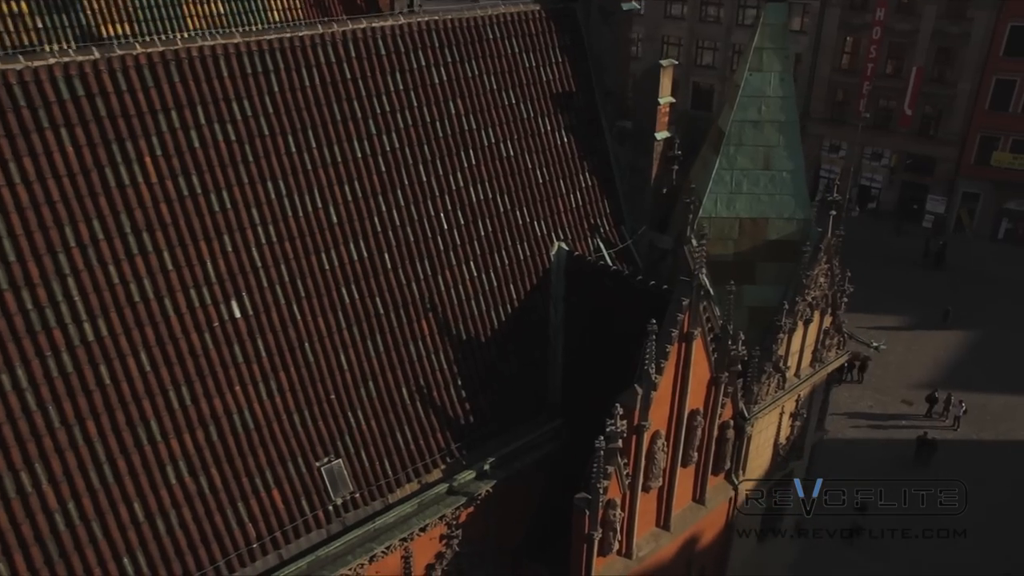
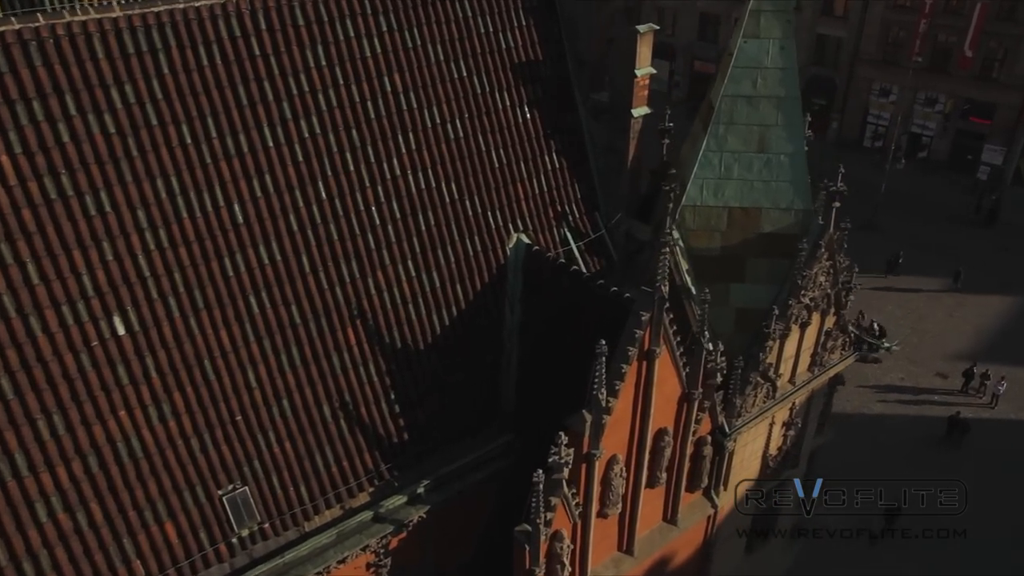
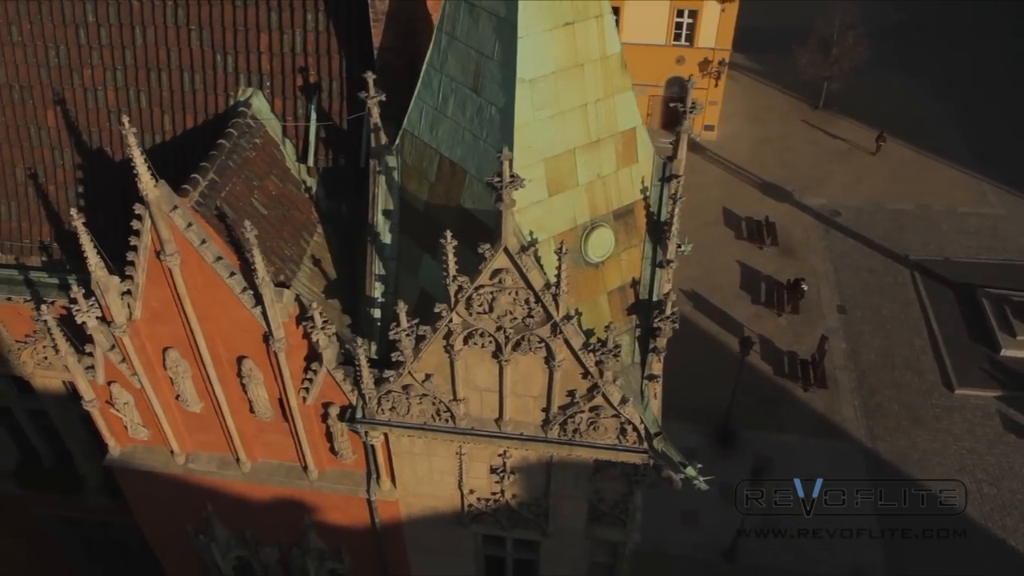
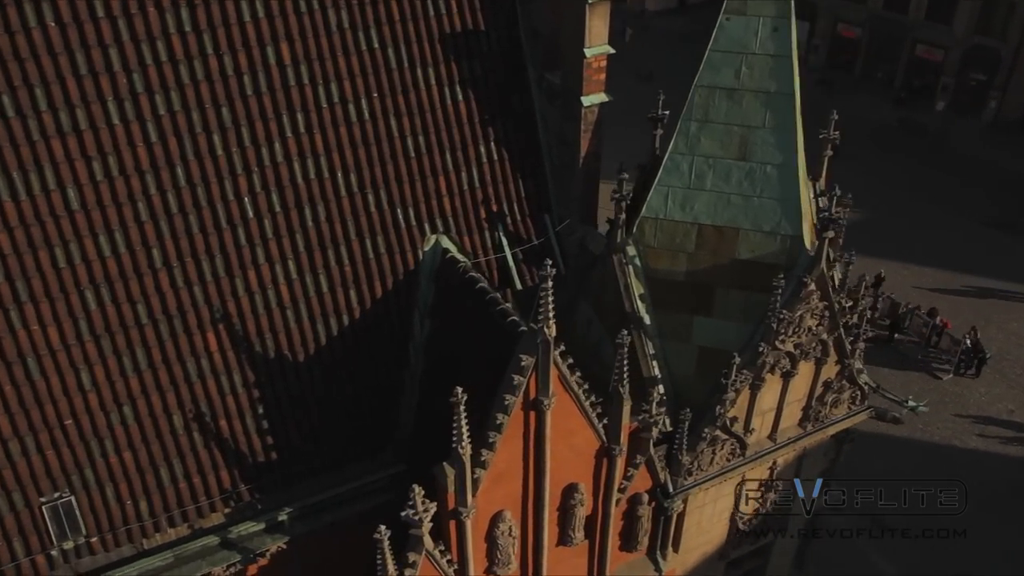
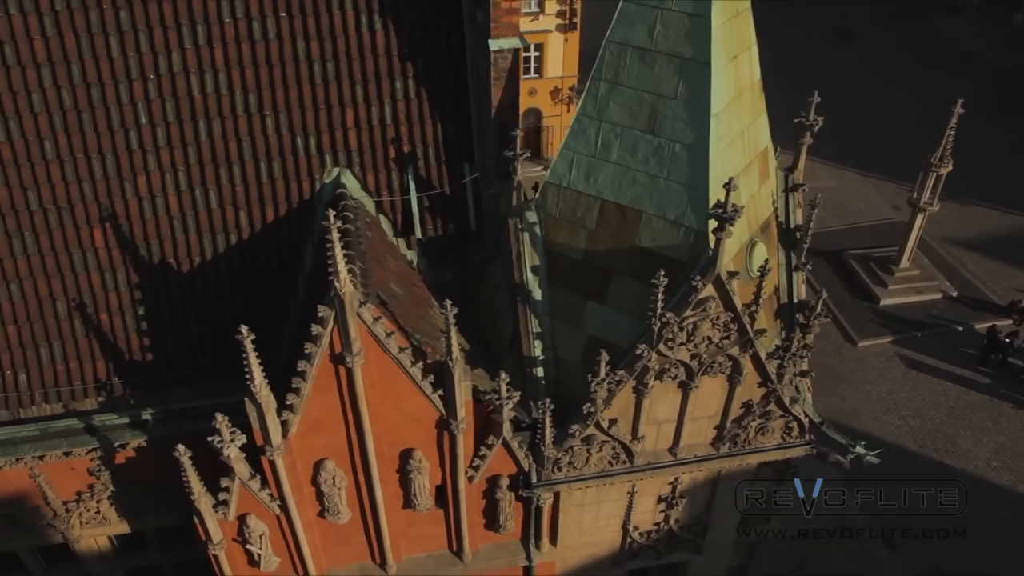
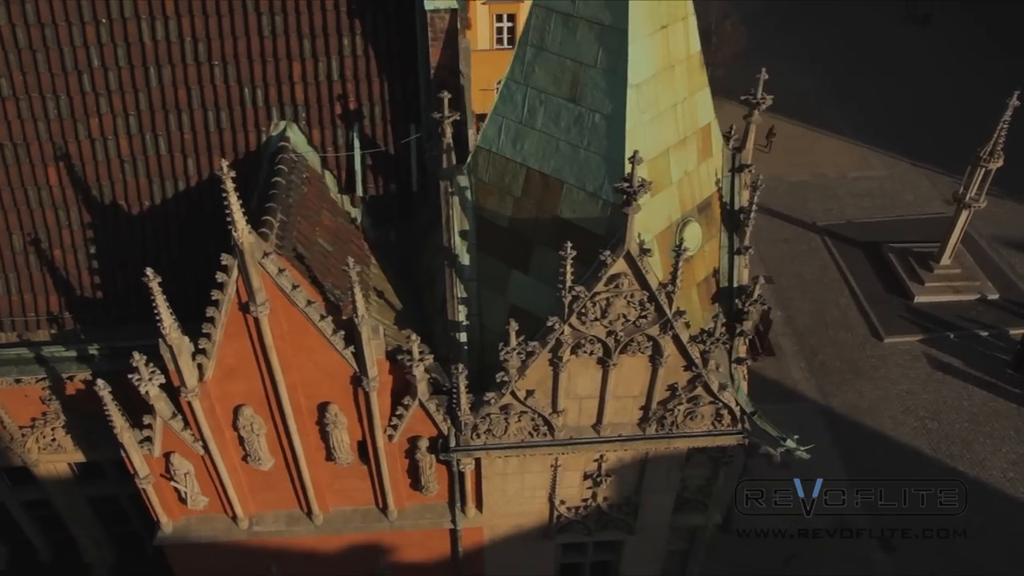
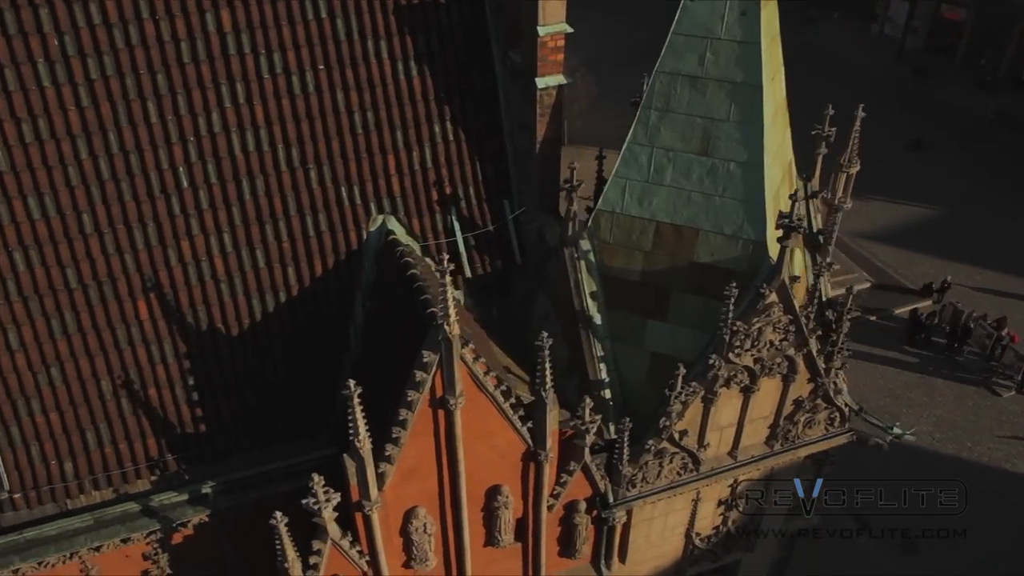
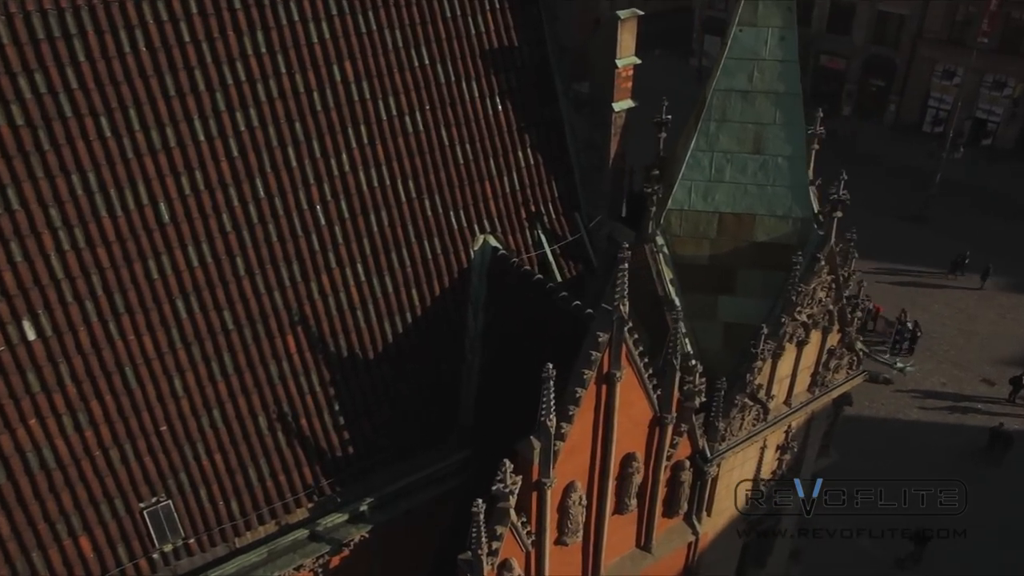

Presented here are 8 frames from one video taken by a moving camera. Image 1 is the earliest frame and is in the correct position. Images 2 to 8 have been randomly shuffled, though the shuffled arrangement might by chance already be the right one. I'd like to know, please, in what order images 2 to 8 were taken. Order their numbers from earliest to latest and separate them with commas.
2, 8, 4, 7, 5, 6, 3
